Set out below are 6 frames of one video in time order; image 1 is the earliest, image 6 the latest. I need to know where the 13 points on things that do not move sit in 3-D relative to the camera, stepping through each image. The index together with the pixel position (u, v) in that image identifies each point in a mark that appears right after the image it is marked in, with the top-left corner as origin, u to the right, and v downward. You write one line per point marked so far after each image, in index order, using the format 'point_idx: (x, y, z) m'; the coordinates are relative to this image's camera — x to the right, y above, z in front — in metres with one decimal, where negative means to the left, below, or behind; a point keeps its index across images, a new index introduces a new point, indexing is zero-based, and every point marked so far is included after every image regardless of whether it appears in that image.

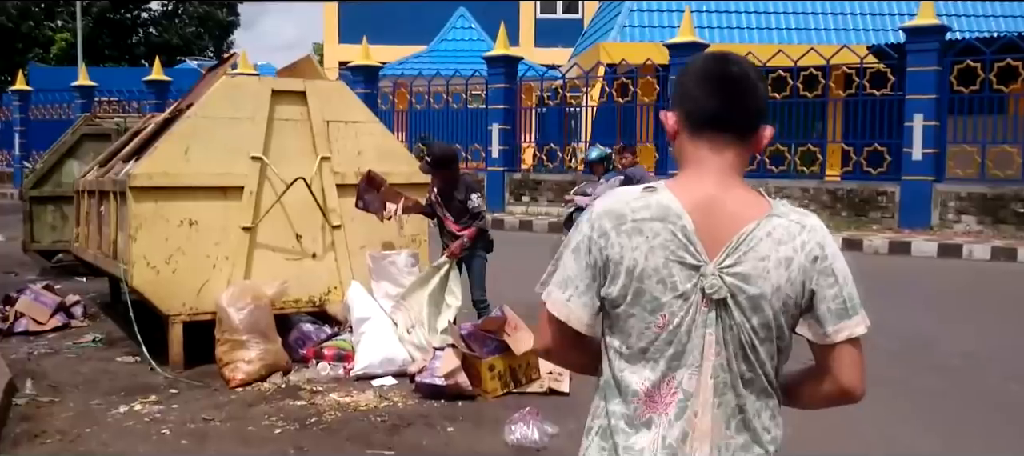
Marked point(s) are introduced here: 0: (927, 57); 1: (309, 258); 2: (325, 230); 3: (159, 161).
0: (+4.9, +2.0, +11.8) m
1: (-1.1, -0.2, +5.4) m
2: (-1.0, 0.0, +5.4) m
3: (-1.7, +0.3, +4.9) m
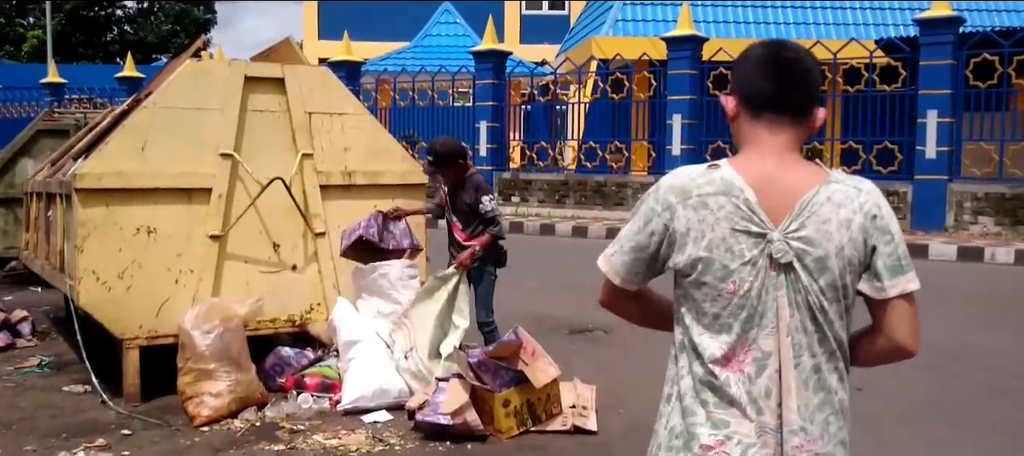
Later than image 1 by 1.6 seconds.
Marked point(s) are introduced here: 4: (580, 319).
0: (+4.8, +2.0, +11.1) m
1: (-1.0, -0.2, +4.6) m
2: (-1.0, 0.0, +4.7) m
3: (-1.7, +0.3, +4.2) m
4: (+0.5, -0.6, +6.6) m
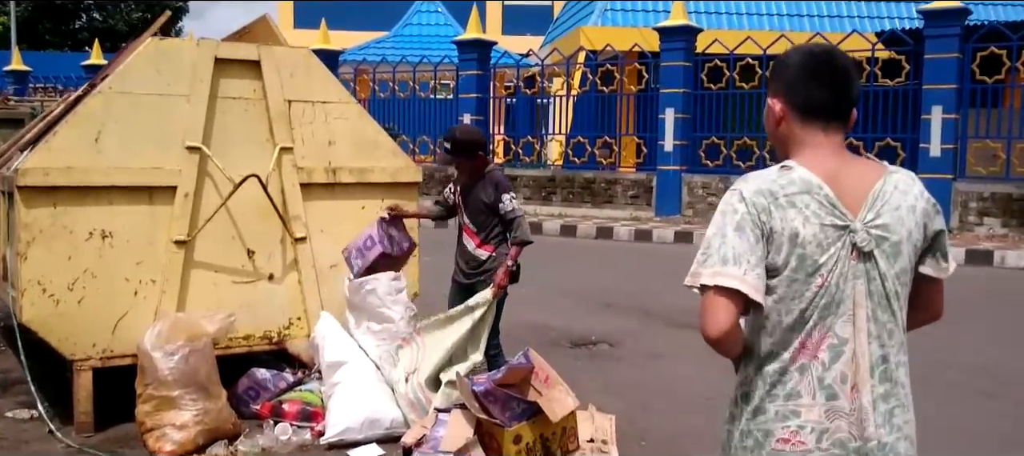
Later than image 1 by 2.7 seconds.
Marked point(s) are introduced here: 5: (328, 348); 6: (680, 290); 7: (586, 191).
0: (+4.7, +2.0, +10.7) m
1: (-1.0, -0.2, +4.1) m
2: (-0.9, -0.1, +4.1) m
3: (-1.6, +0.3, +3.6) m
4: (+0.4, -0.6, +6.1) m
5: (-0.7, -0.5, +3.8) m
6: (+1.3, -0.5, +7.6) m
7: (+1.0, +0.5, +14.0) m
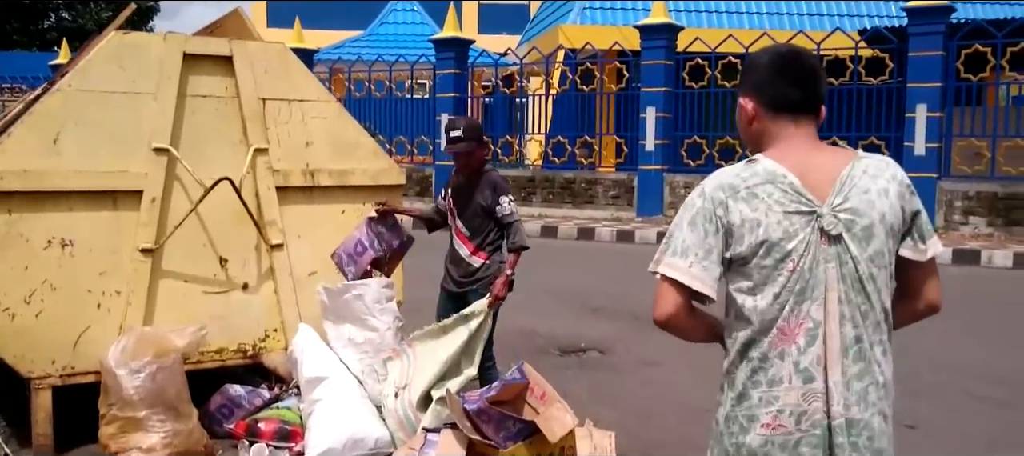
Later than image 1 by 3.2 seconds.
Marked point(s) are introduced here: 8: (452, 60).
0: (+4.5, +2.0, +10.6) m
1: (-1.1, -0.2, +3.8) m
2: (-1.0, -0.1, +3.9) m
3: (-1.7, +0.3, +3.3) m
4: (+0.3, -0.6, +5.9) m
5: (-0.7, -0.5, +3.6) m
6: (+1.2, -0.5, +7.4) m
7: (+0.7, +0.5, +13.8) m
8: (-0.9, +2.4, +14.4) m
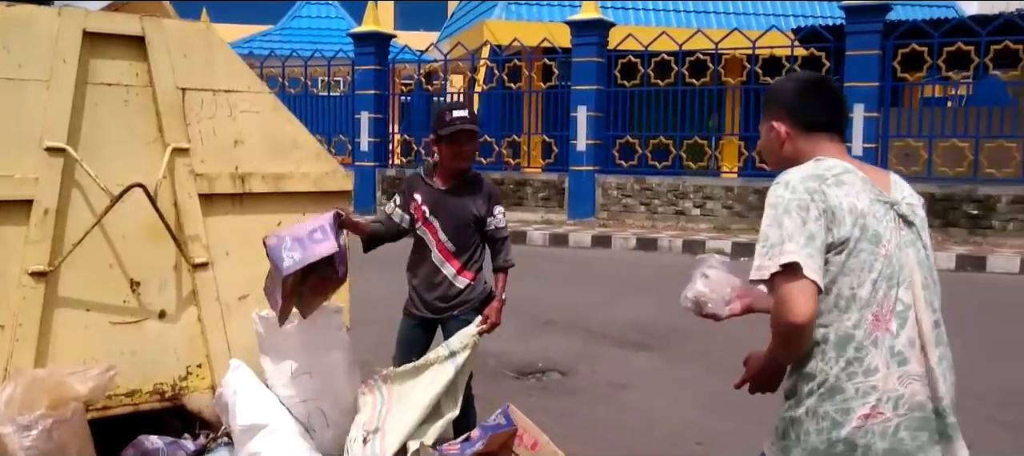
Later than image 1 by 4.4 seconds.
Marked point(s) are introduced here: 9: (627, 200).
0: (+3.7, +2.0, +10.4) m
1: (-1.1, -0.3, +3.2) m
2: (-1.1, -0.1, +3.2) m
3: (-1.7, +0.2, +2.6) m
4: (+0.1, -0.7, +5.3) m
5: (-0.8, -0.5, +3.0) m
6: (+0.8, -0.5, +6.9) m
7: (-0.3, +0.5, +13.2) m
8: (-1.9, +2.4, +13.7) m
9: (+1.4, +0.3, +12.2) m
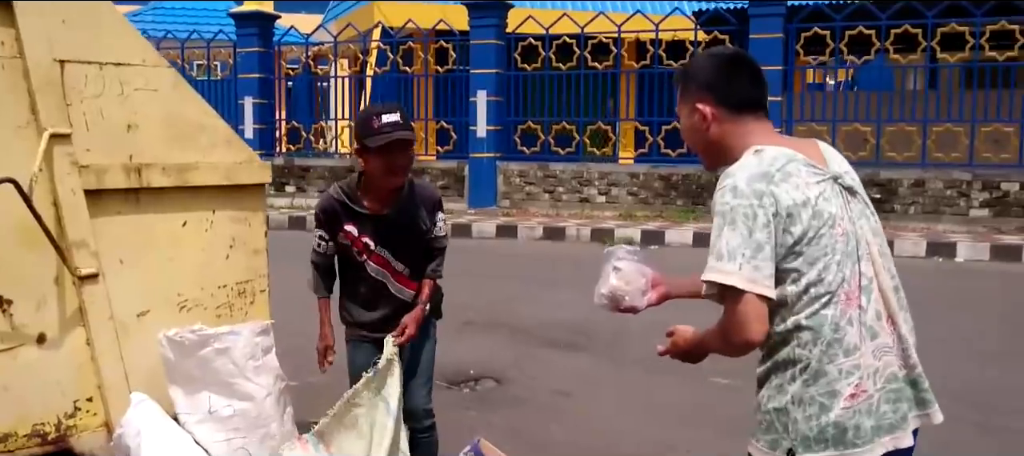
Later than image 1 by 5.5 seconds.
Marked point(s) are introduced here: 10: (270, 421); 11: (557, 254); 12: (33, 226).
0: (+2.7, +2.1, +10.3) m
1: (-1.2, -0.3, +2.6) m
2: (-1.2, -0.2, +2.6) m
3: (-1.8, +0.2, +2.0) m
4: (-0.3, -0.6, +4.9) m
5: (-0.9, -0.5, +2.4) m
6: (+0.2, -0.5, +6.5) m
7: (-1.6, +0.6, +12.7) m
8: (-3.3, +2.5, +12.9) m
9: (+0.2, +0.5, +11.8) m
10: (-0.6, -0.5, +2.6) m
11: (+0.4, -0.2, +9.2) m
12: (-1.2, 0.0, +2.6) m
